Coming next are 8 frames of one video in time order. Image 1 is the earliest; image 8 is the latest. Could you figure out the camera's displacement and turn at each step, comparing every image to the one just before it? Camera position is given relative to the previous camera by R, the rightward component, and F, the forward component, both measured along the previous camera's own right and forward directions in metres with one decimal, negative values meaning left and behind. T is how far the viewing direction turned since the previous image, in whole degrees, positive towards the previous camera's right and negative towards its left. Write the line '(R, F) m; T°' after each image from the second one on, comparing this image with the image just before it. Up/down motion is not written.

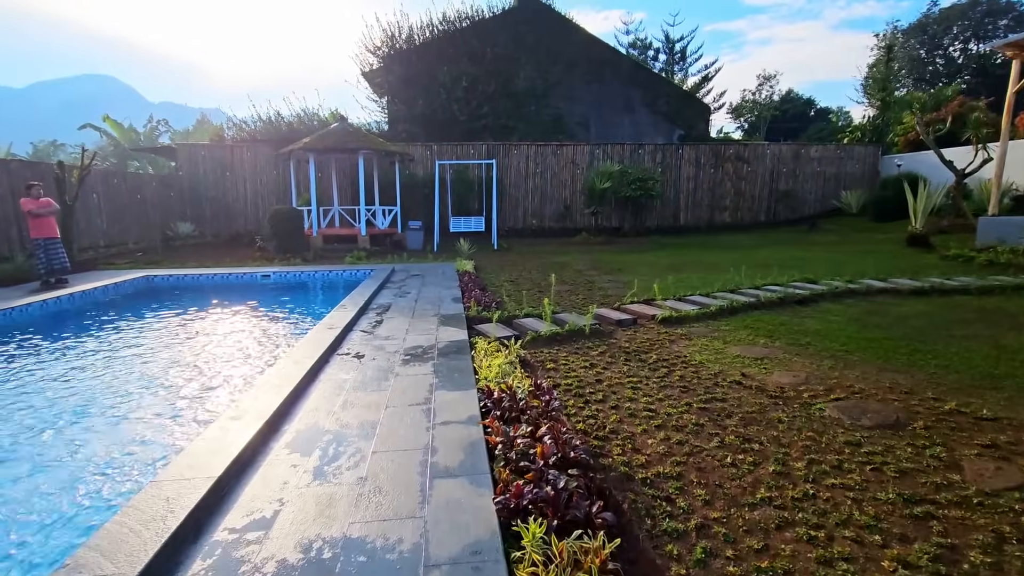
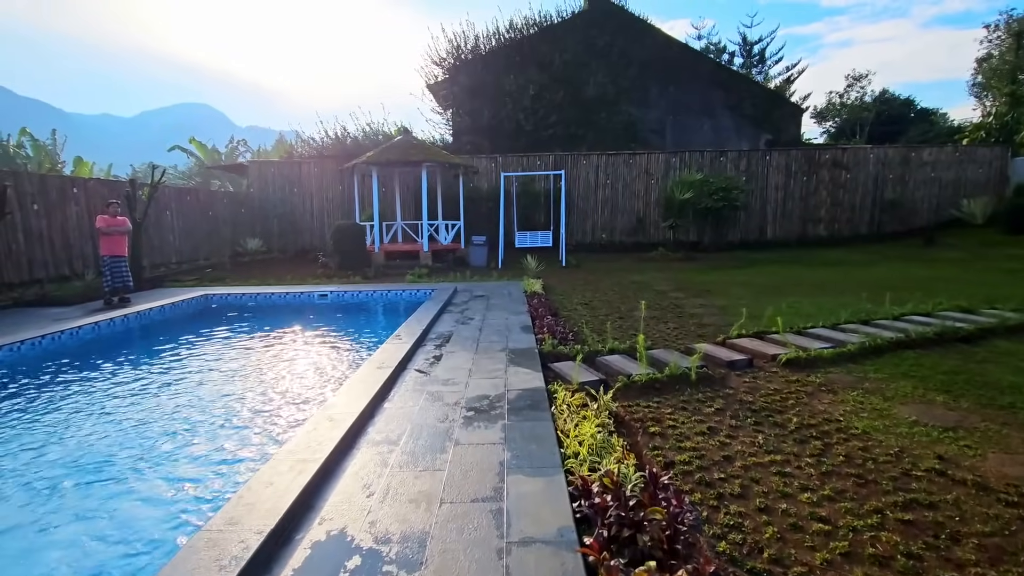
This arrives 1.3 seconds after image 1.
(-0.2, +0.8) m; -7°
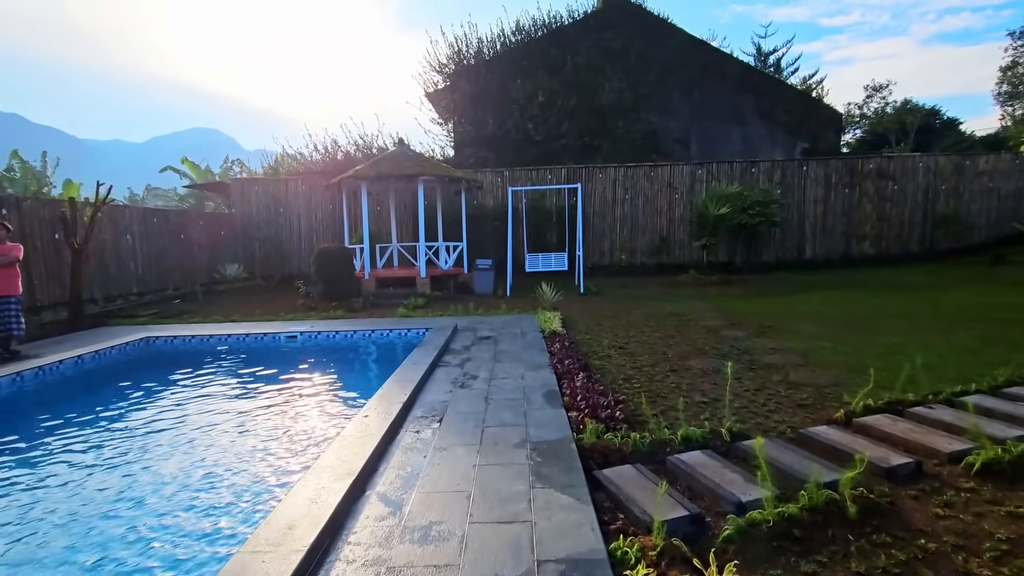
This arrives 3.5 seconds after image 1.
(-0.1, +1.4) m; -1°
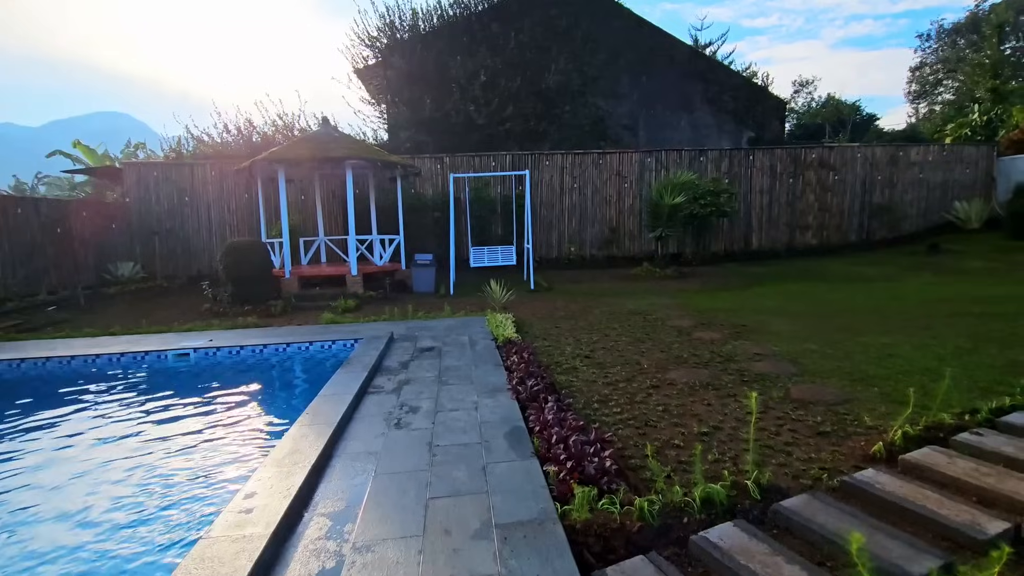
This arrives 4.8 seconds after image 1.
(0.0, +0.9) m; +7°
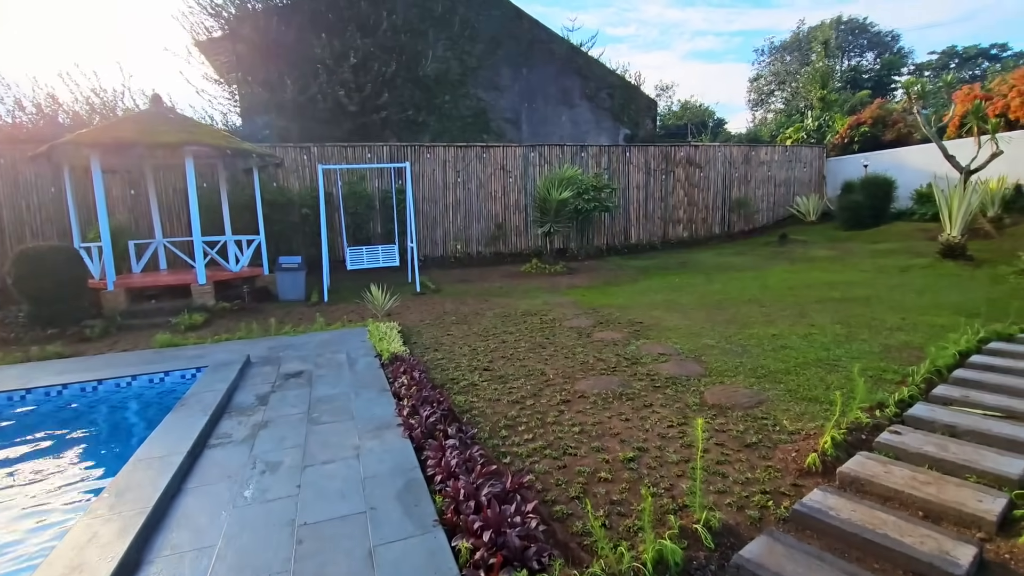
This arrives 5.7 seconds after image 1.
(0.0, +0.6) m; +13°
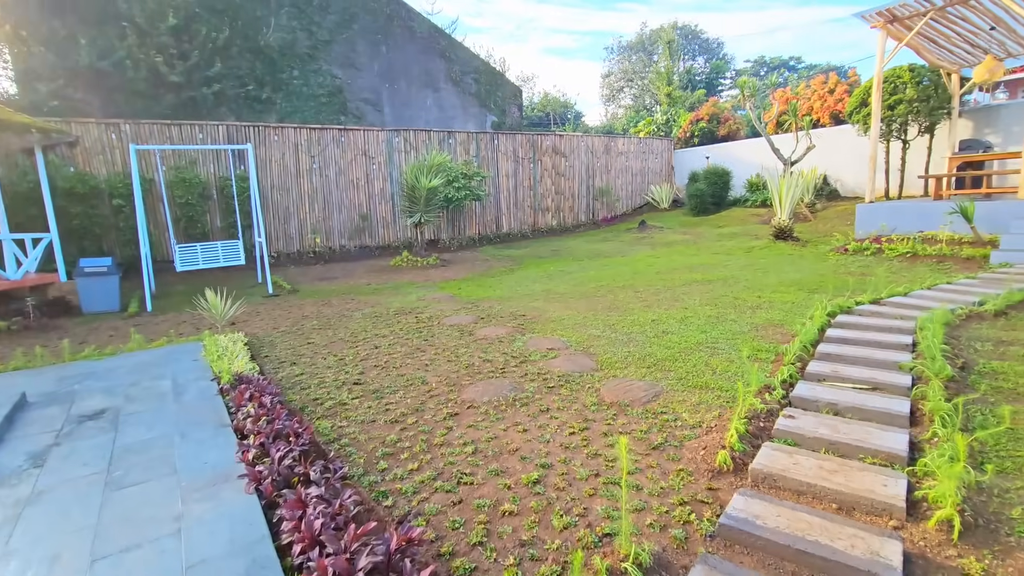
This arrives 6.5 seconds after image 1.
(0.0, +0.4) m; +14°
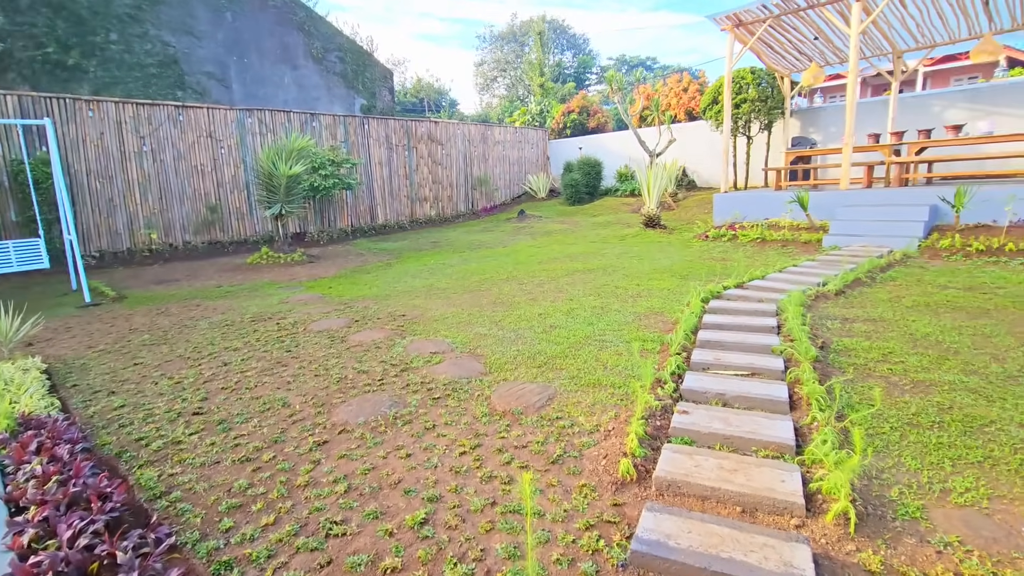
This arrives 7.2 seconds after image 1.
(0.0, +0.3) m; +13°
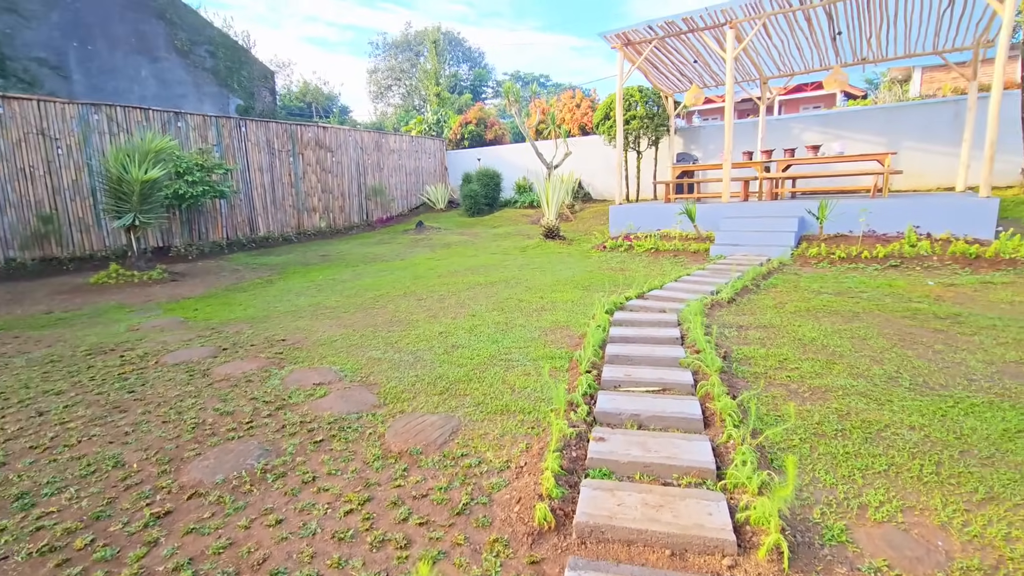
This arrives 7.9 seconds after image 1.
(0.0, +0.3) m; +11°
